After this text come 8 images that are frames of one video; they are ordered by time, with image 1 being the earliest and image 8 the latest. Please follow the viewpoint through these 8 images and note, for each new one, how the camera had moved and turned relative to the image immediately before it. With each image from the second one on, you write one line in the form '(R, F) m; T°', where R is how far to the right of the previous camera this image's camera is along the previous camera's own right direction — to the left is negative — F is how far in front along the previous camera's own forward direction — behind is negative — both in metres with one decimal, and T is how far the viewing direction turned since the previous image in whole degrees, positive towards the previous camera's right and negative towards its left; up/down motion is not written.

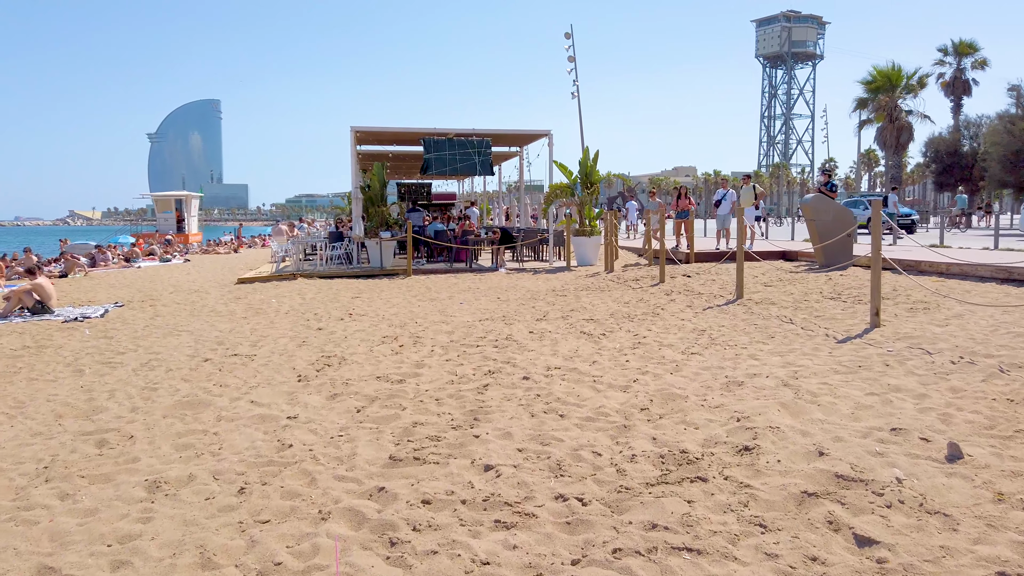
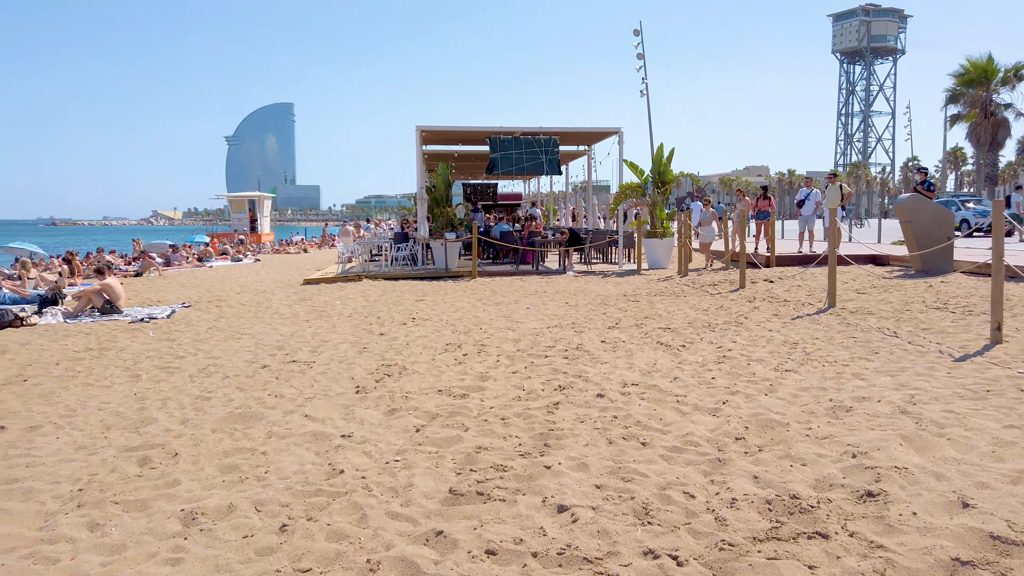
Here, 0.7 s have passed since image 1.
(-0.1, +0.4) m; -5°
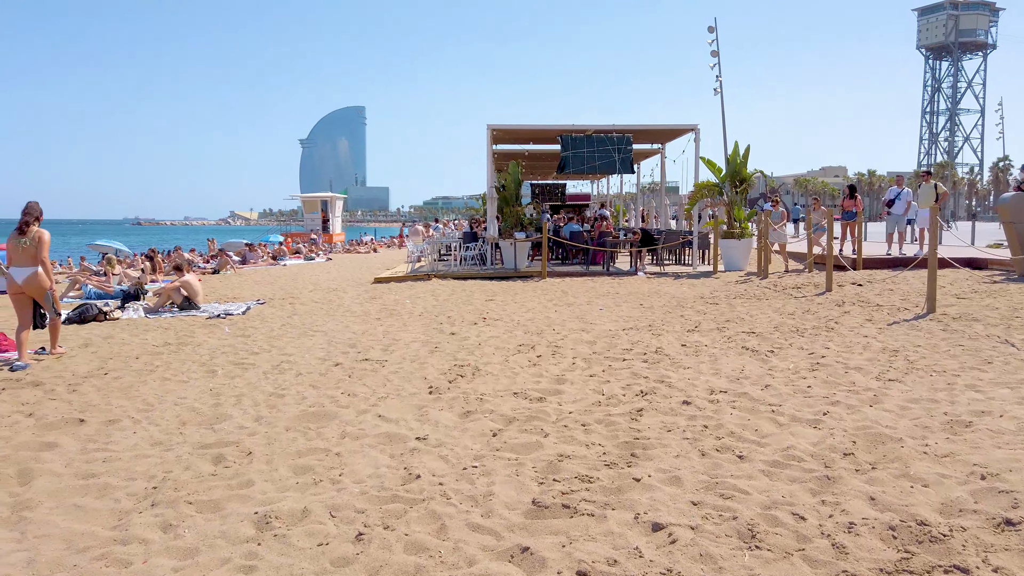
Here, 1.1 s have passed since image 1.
(-0.1, +0.2) m; -5°
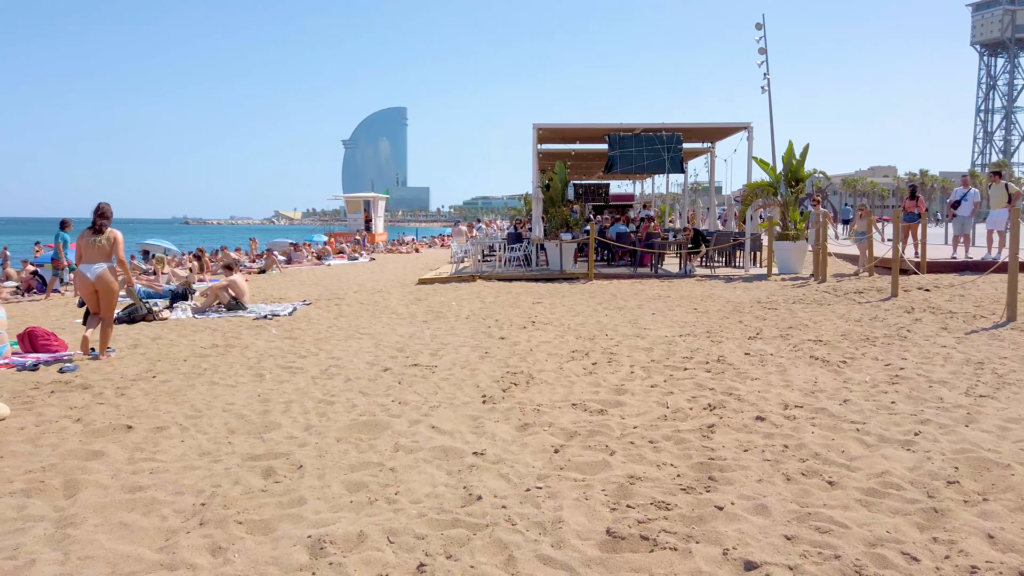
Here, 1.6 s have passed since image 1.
(-0.1, +0.2) m; -3°
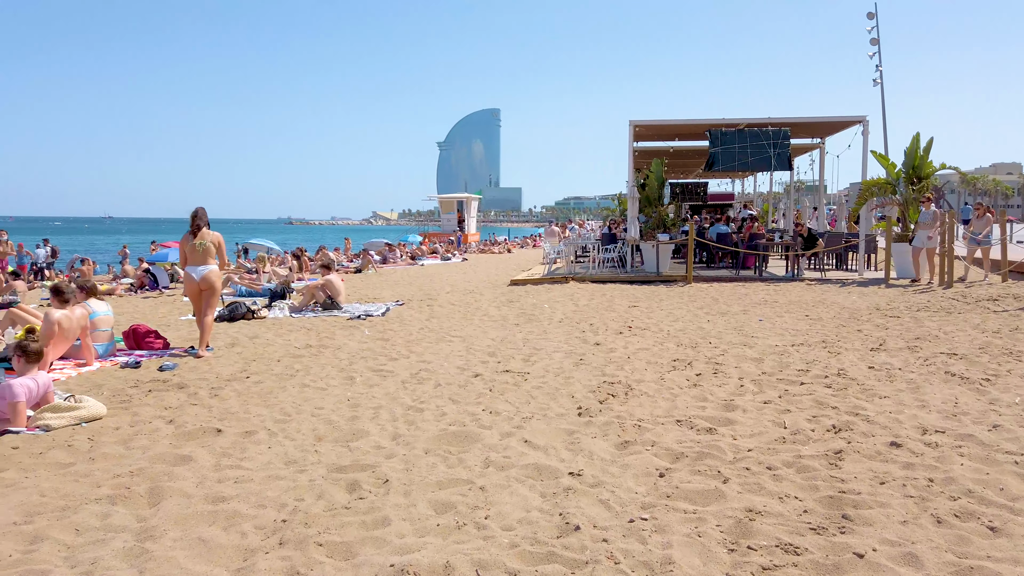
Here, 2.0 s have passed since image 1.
(0.0, +0.3) m; -7°
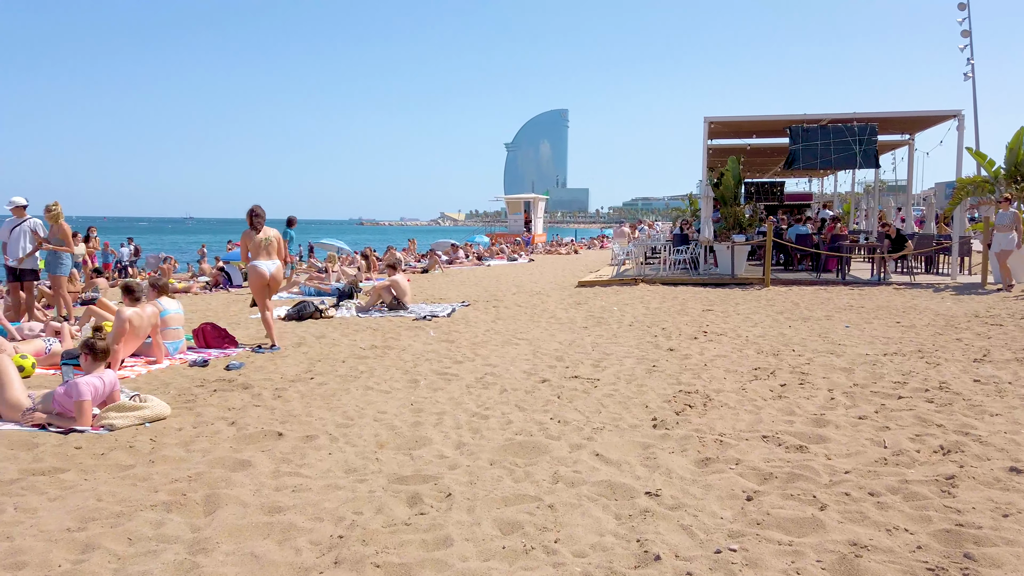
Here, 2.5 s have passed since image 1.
(0.0, +0.2) m; -5°
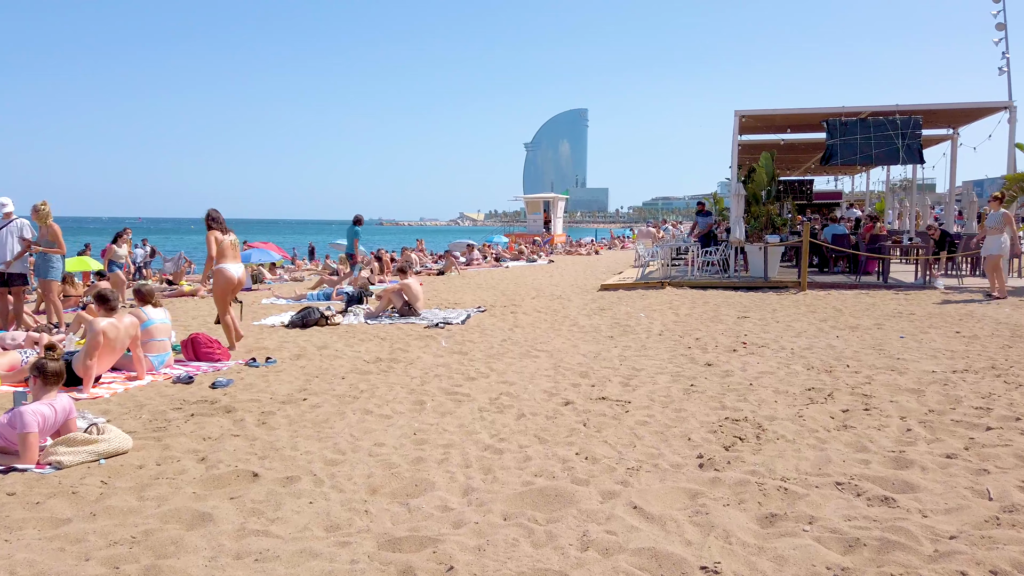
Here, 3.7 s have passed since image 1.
(0.0, +0.7) m; -1°
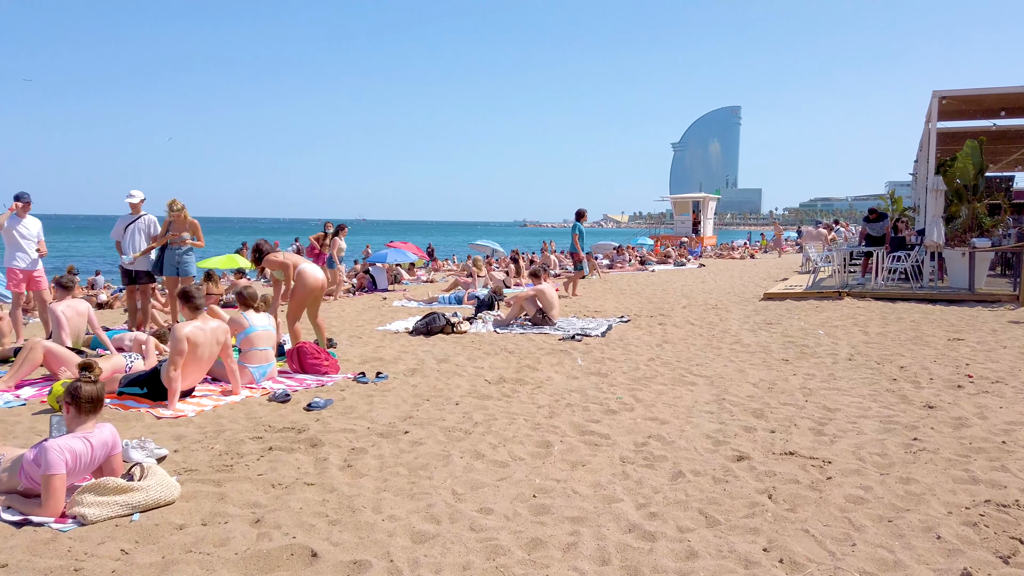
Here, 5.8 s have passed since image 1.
(-0.1, +1.1) m; -11°
